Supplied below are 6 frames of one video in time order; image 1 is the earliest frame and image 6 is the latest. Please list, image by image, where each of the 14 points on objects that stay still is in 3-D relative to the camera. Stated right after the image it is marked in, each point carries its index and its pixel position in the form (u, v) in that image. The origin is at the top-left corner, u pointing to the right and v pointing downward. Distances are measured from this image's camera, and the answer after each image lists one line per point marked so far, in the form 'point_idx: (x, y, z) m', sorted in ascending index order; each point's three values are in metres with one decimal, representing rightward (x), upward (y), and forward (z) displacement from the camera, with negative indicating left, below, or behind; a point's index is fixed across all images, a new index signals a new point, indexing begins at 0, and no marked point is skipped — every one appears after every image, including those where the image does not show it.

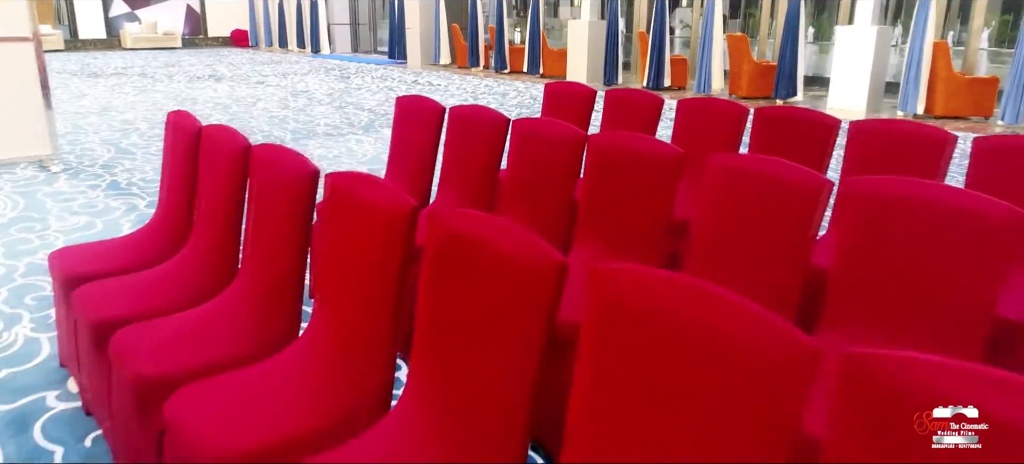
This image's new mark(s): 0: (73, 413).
0: (-1.5, -0.6, +2.4) m
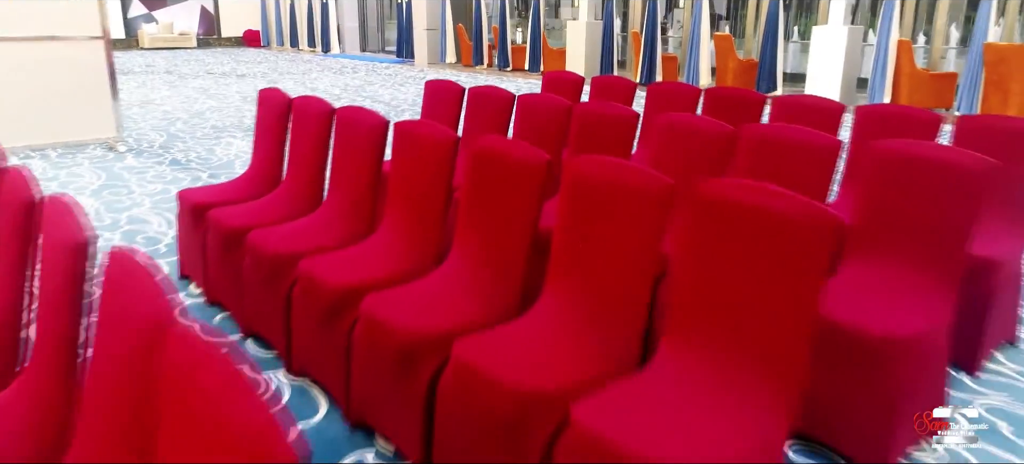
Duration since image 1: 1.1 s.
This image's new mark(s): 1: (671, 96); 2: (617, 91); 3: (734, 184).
0: (-1.4, -0.3, +3.3) m
1: (+0.9, +0.8, +4.1) m
2: (+0.7, +0.9, +4.6) m
3: (+0.5, +0.1, +1.7) m
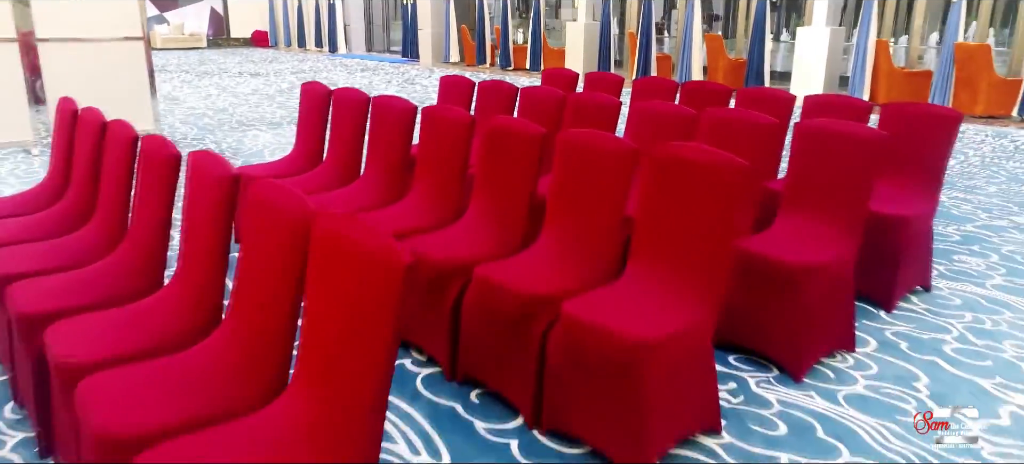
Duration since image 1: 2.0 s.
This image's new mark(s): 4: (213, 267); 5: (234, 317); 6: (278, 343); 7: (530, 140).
0: (-1.4, -0.2, +3.9) m
1: (+1.0, +1.0, +4.8) m
2: (+0.7, +1.1, +5.3) m
3: (+0.6, +0.3, +2.4) m
4: (-0.9, -0.1, +2.0) m
5: (-0.8, -0.2, +1.9) m
6: (-0.6, -0.3, +1.7) m
7: (+0.1, +0.4, +2.8) m
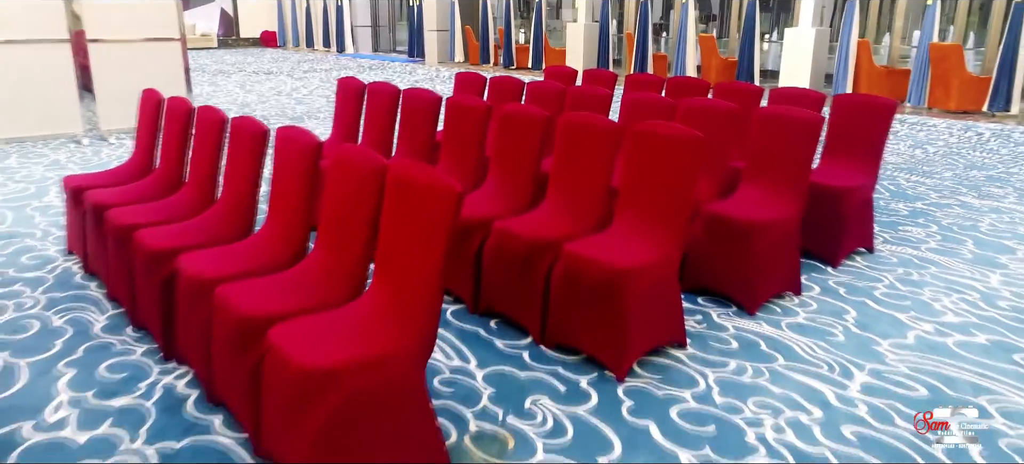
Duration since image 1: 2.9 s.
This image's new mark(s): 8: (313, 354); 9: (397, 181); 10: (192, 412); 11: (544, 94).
0: (-1.4, 0.0, +4.6) m
1: (+1.0, +1.2, +5.4) m
2: (+0.8, +1.3, +5.9) m
3: (+0.6, +0.5, +3.1) m
4: (-0.8, +0.1, +2.7) m
5: (-0.7, 0.0, +2.6) m
6: (-0.5, -0.1, +2.4) m
7: (+0.1, +0.5, +3.5) m
8: (-0.6, -0.3, +2.0) m
9: (-0.4, +0.2, +2.3) m
10: (-1.2, -0.6, +2.5) m
11: (+0.2, +1.0, +4.9) m
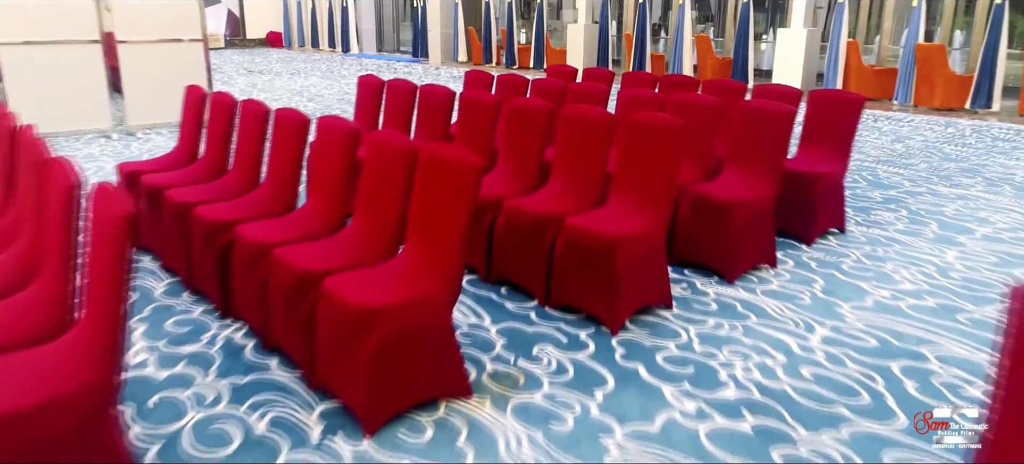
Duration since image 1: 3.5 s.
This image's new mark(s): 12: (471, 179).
0: (-1.3, +0.1, +5.0) m
1: (+1.1, +1.3, +5.9) m
2: (+0.8, +1.4, +6.4) m
3: (+0.7, +0.6, +3.5) m
4: (-0.8, +0.2, +3.2) m
5: (-0.7, +0.1, +3.1) m
6: (-0.5, 0.0, +2.9) m
7: (+0.2, +0.7, +4.0) m
8: (-0.5, -0.2, +2.5) m
9: (-0.3, +0.3, +2.8) m
10: (-1.1, -0.5, +3.0) m
11: (+0.3, +1.1, +5.4) m
12: (-0.2, +0.2, +2.5) m
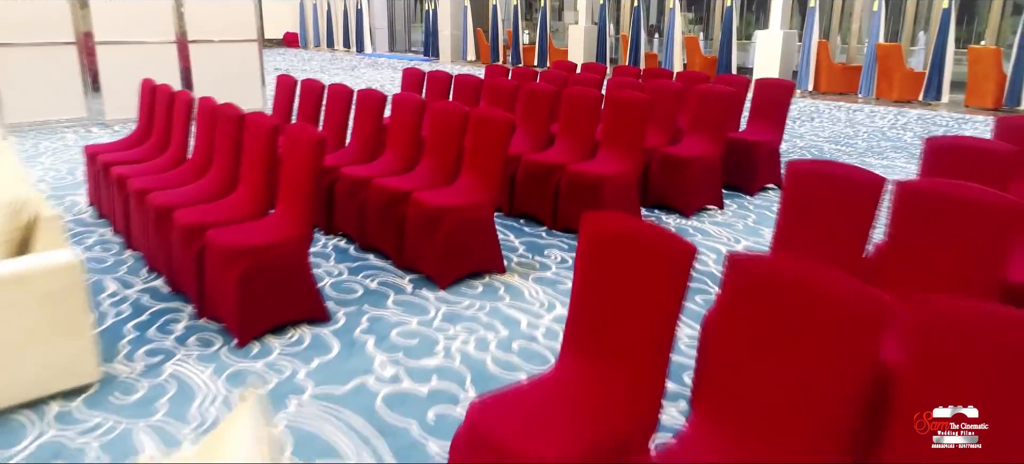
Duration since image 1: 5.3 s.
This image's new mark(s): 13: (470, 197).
0: (-1.2, +0.5, +6.5) m
1: (+1.2, +1.7, +7.3) m
2: (+0.9, +1.8, +7.8) m
3: (+0.8, +1.0, +4.9) m
4: (-0.7, +0.6, +4.6) m
5: (-0.6, +0.5, +4.5) m
6: (-0.4, +0.4, +4.3) m
7: (+0.3, +1.1, +5.4) m
8: (-0.4, +0.2, +3.9) m
9: (-0.2, +0.7, +4.2) m
10: (-1.0, -0.1, +4.4) m
11: (+0.4, +1.5, +6.8) m
12: (0.0, +0.6, +4.0) m
13: (-0.2, +0.2, +4.0) m
